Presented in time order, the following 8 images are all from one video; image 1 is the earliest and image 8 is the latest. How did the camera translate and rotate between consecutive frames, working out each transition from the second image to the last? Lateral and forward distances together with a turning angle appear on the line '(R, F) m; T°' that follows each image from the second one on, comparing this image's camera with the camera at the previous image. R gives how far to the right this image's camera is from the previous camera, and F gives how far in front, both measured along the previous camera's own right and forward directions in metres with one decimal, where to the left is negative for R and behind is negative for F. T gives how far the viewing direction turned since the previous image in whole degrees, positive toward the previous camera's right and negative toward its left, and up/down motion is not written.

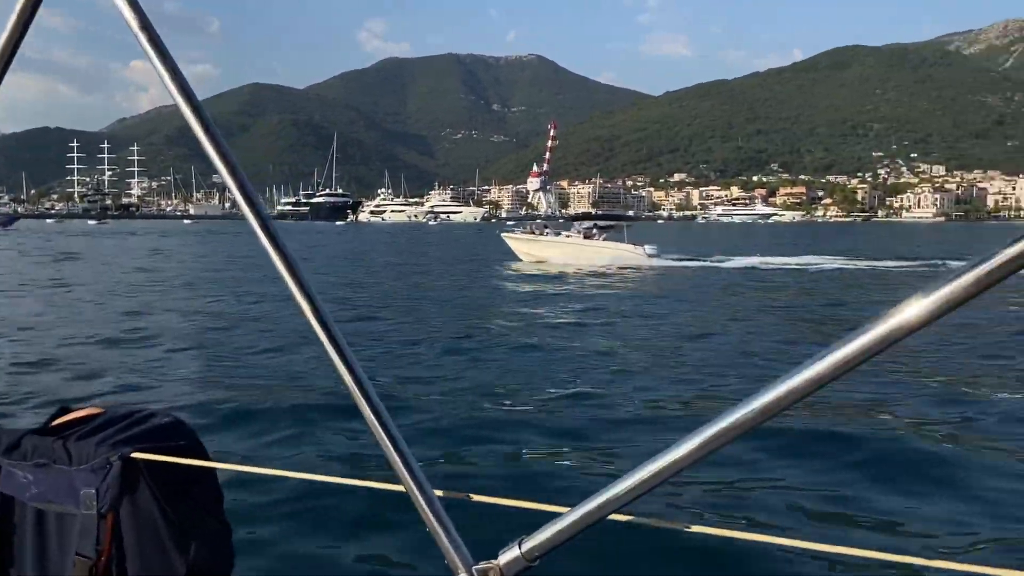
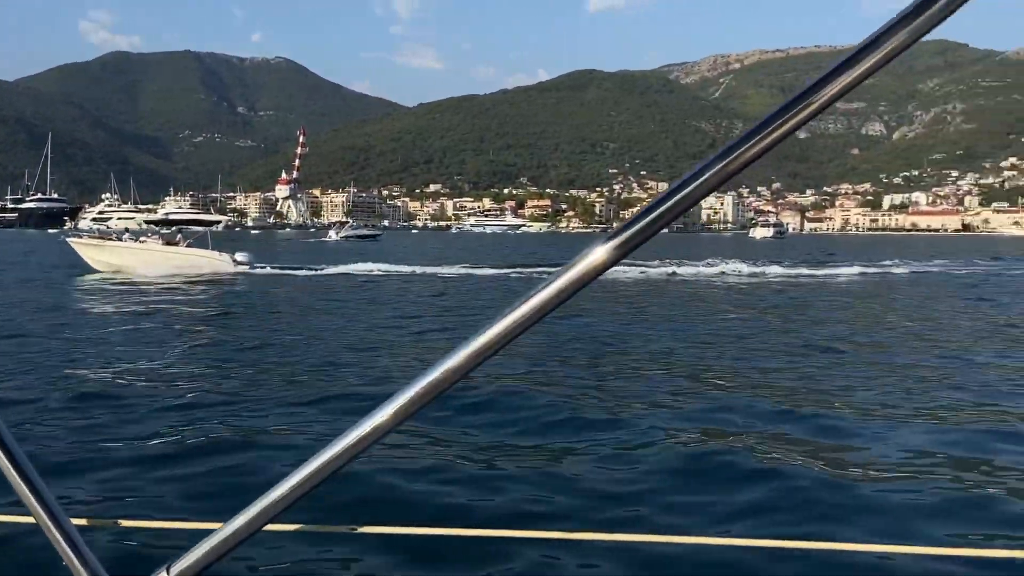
(-0.1, +0.2) m; +17°
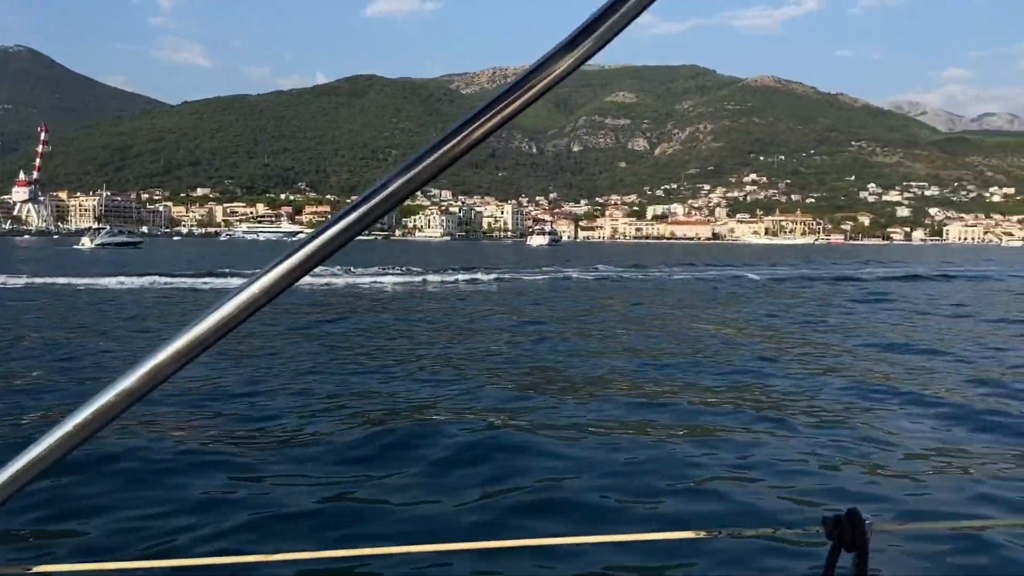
(+0.1, +0.8) m; +15°
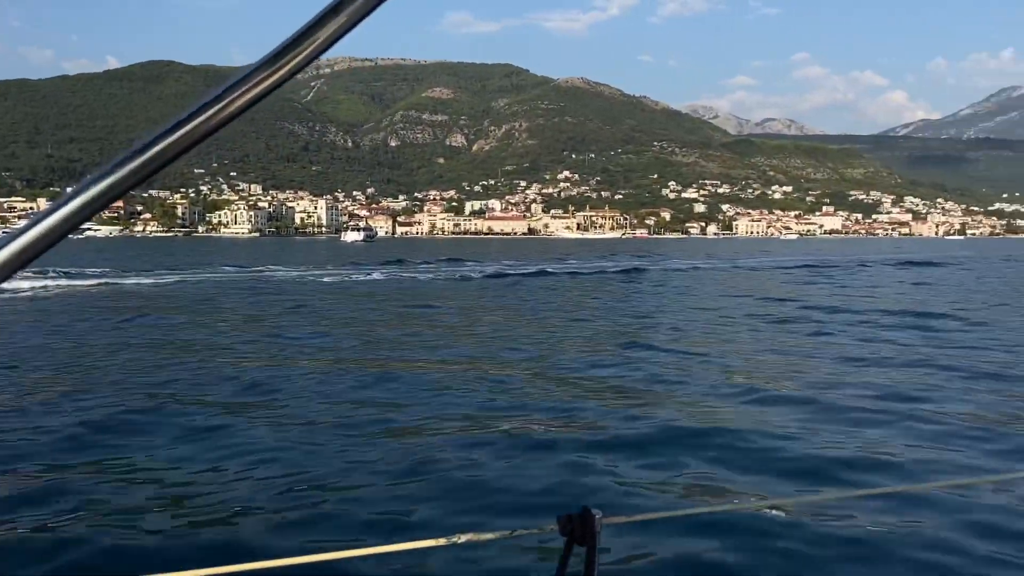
(+0.4, +0.1) m; +12°
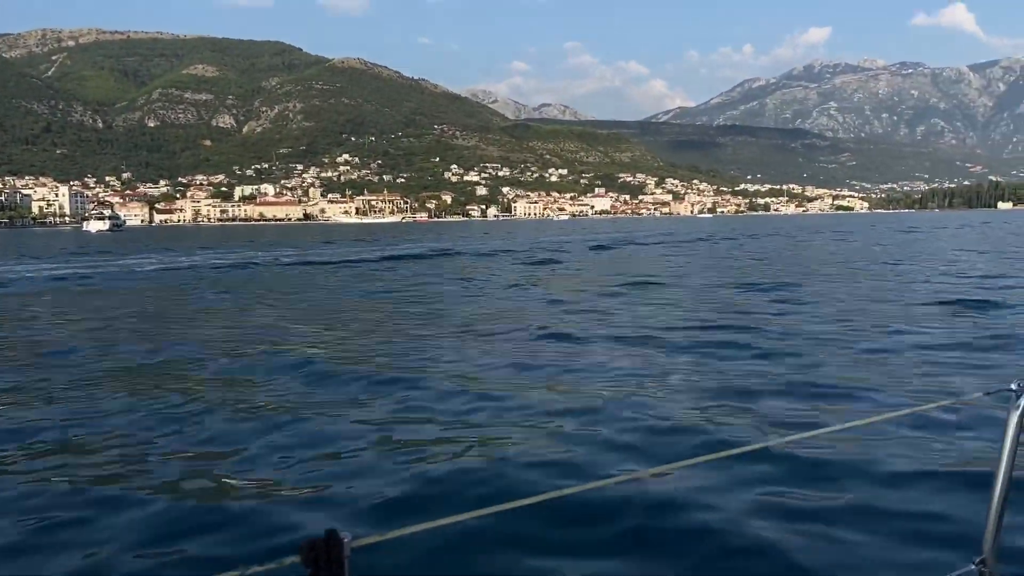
(+0.8, +0.8) m; +15°
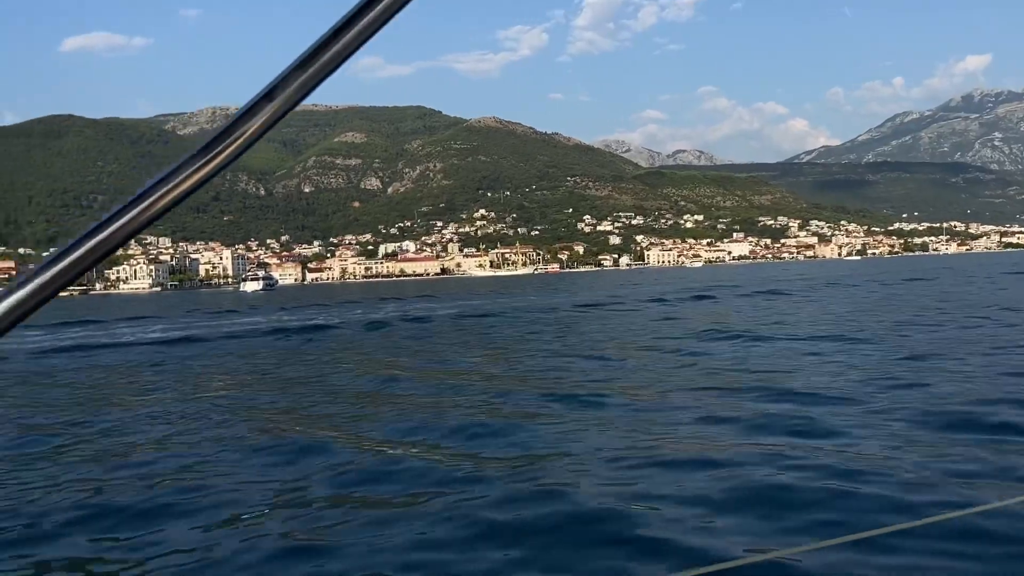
(+0.8, 0.0) m; -10°
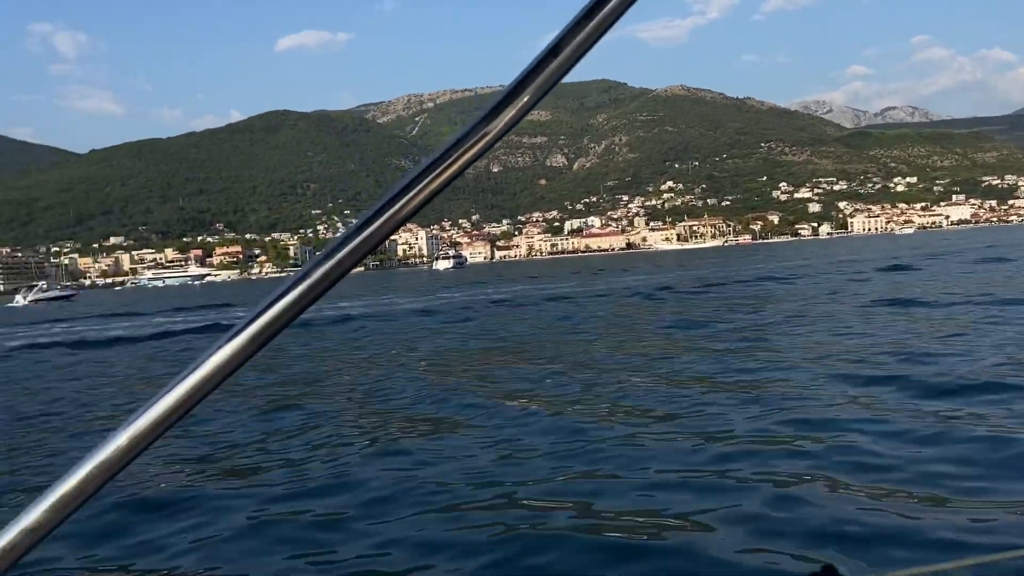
(+0.3, 0.0) m; -13°
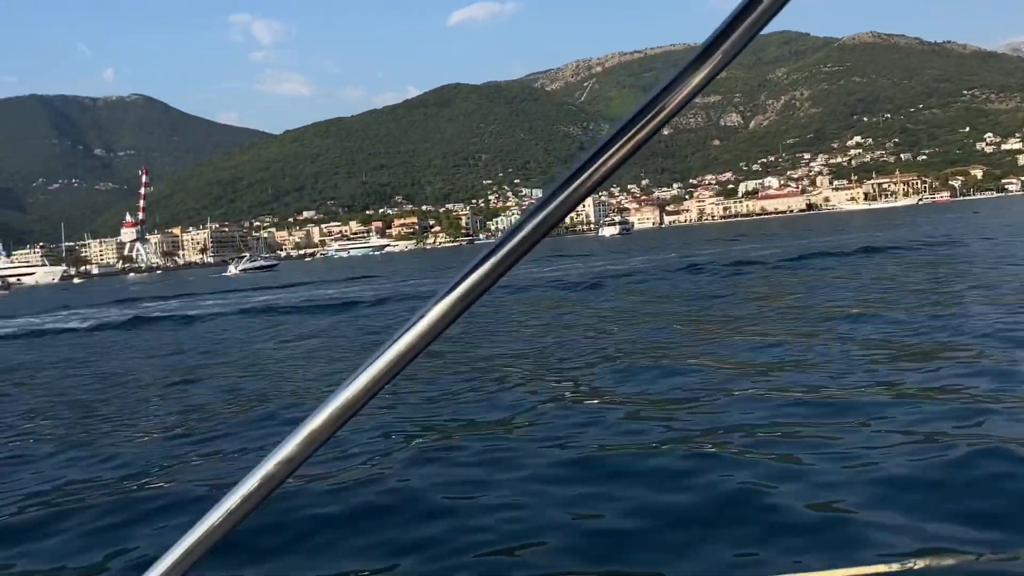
(+0.3, +0.1) m; -12°
